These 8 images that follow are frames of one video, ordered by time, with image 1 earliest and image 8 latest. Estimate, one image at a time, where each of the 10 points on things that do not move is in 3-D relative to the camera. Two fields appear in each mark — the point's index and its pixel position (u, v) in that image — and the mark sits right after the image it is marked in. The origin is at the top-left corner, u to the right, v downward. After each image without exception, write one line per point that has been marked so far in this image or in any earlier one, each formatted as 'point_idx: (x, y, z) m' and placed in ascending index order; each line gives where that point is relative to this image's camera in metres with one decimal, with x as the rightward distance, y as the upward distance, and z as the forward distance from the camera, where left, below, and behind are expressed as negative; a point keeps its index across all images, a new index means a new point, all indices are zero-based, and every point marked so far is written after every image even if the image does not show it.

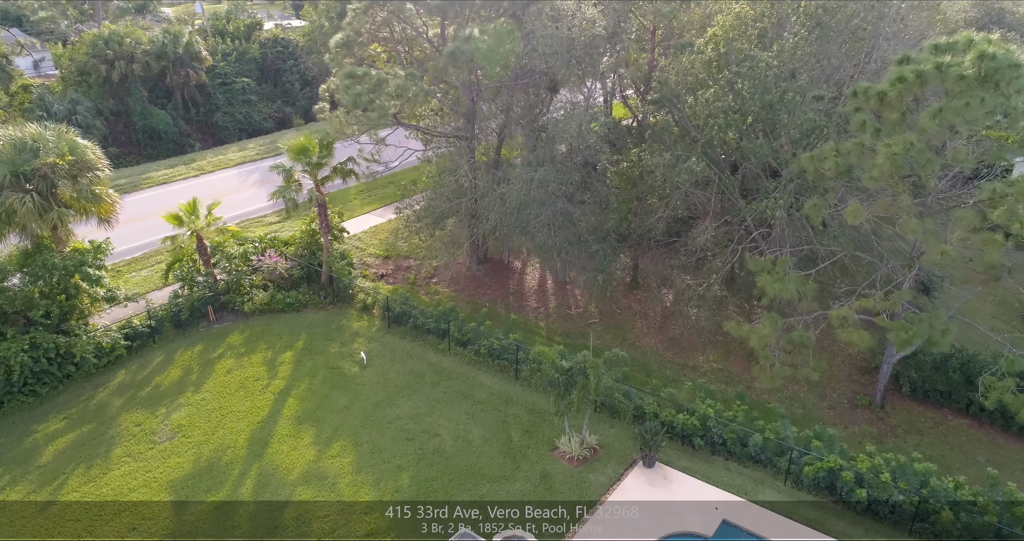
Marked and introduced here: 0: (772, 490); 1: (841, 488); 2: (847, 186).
0: (+4.1, -3.4, +14.7) m
1: (+4.9, -3.3, +14.1) m
2: (+5.8, +1.5, +16.2) m
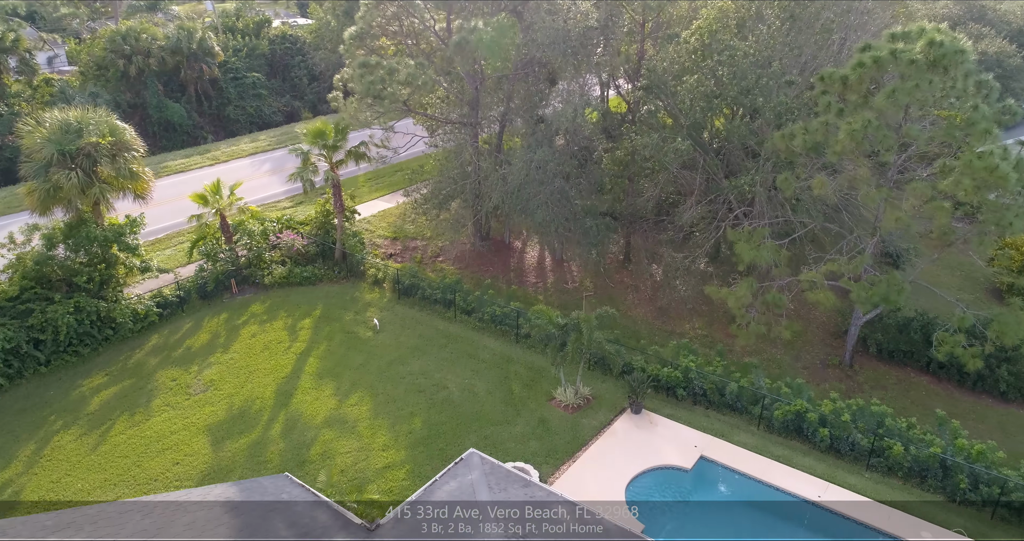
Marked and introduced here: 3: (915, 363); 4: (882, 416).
0: (+4.1, -2.8, +16.4) m
1: (+5.0, -2.7, +15.8) m
2: (+5.8, +2.1, +17.9) m
3: (+8.1, -1.9, +18.7) m
4: (+6.1, -2.4, +15.5) m
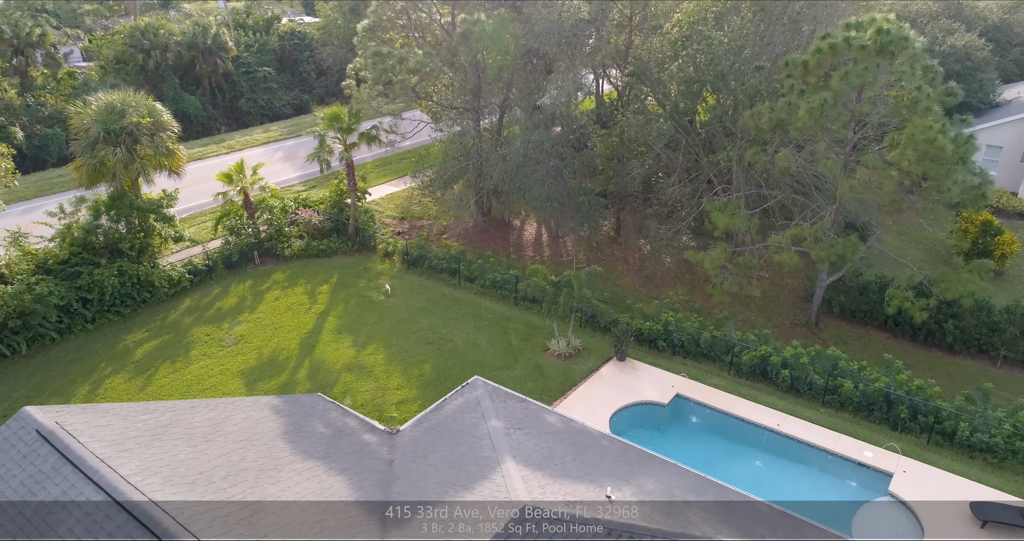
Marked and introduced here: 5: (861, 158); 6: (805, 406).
0: (+4.1, -2.1, +18.5) m
1: (+4.9, -1.9, +18.0) m
2: (+5.8, +2.8, +20.0) m
3: (+8.1, -1.1, +20.9) m
4: (+6.1, -1.7, +17.6) m
5: (+7.1, +2.3, +18.9) m
6: (+5.4, -2.5, +17.3) m
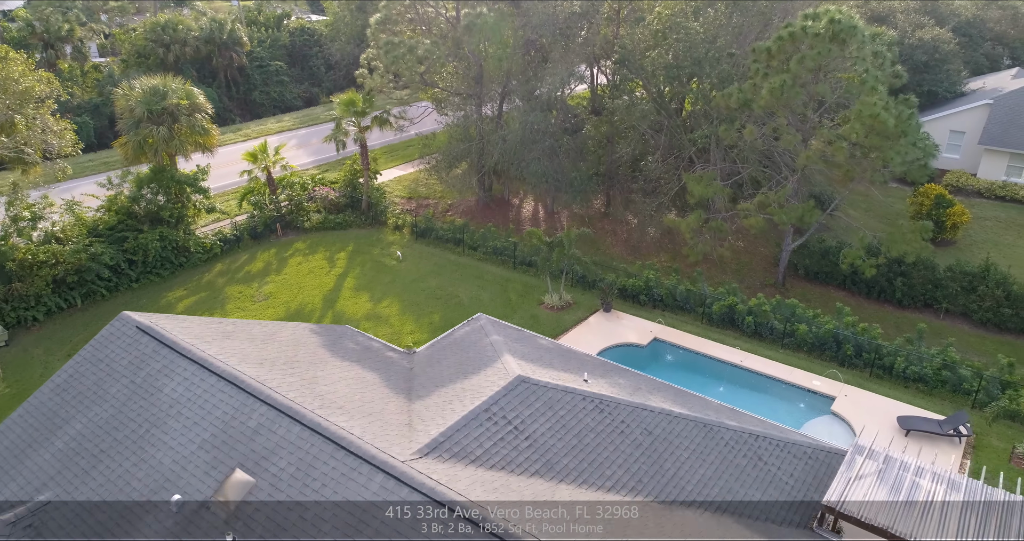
0: (+4.0, -1.2, +21.0) m
1: (+4.9, -1.0, +20.5) m
2: (+5.7, +3.7, +22.6) m
3: (+8.1, -0.3, +23.4) m
4: (+6.1, -0.8, +20.1) m
5: (+7.0, +3.2, +21.5) m
6: (+5.4, -1.6, +19.8) m
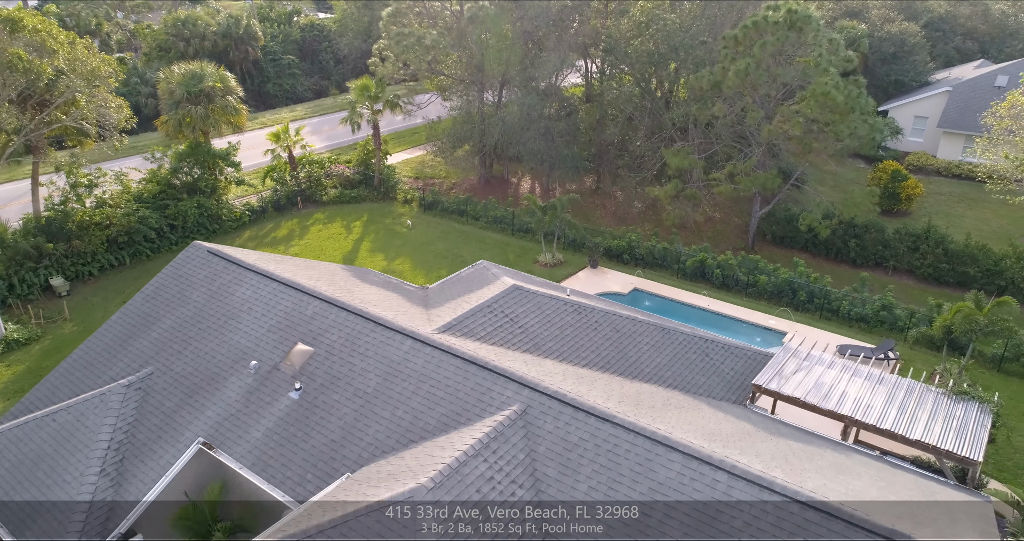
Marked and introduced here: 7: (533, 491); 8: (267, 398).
0: (+4.0, -0.2, +23.9) m
1: (+4.9, 0.0, +23.4) m
2: (+5.7, +4.7, +25.5) m
3: (+8.0, +0.7, +26.3) m
4: (+6.0, +0.2, +23.0) m
5: (+7.0, +4.2, +24.4) m
6: (+5.3, -0.6, +22.7) m
7: (+0.2, -2.1, +9.1) m
8: (-3.0, -1.5, +11.5) m
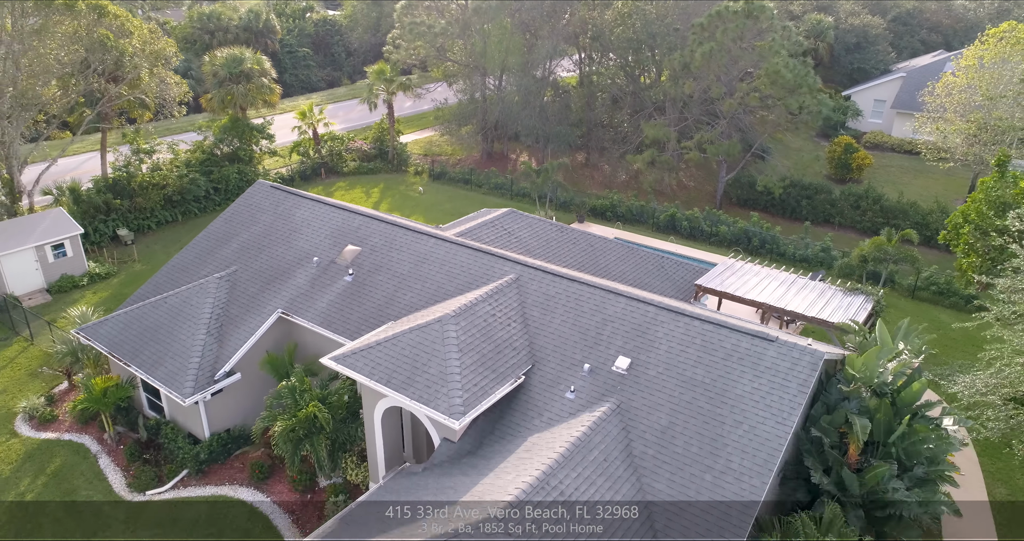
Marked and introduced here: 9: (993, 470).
0: (+3.9, +1.2, +27.9) m
1: (+4.8, +1.3, +27.4) m
2: (+5.7, +6.1, +29.5) m
3: (+8.0, +2.1, +30.3) m
4: (+6.0, +1.6, +27.1) m
5: (+6.9, +5.5, +28.4) m
6: (+5.3, +0.7, +26.8) m
7: (+0.2, -0.7, +13.1) m
8: (-3.0, -0.2, +15.5) m
9: (+7.6, -3.2, +14.9) m
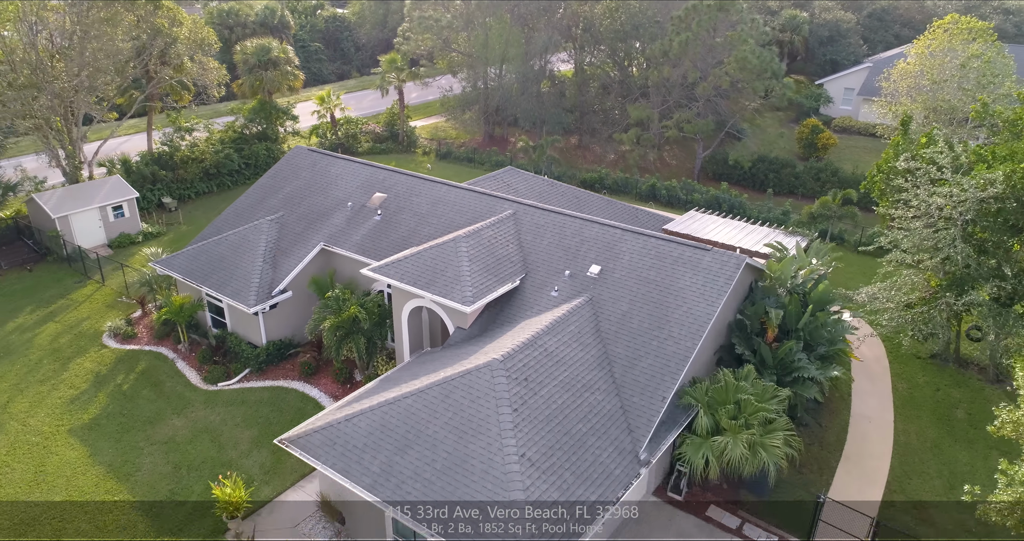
0: (+3.9, +2.3, +31.5) m
1: (+4.8, +2.5, +31.0) m
2: (+5.6, +7.2, +33.0) m
3: (+7.9, +3.3, +33.9) m
4: (+5.9, +2.8, +30.6) m
5: (+6.9, +6.7, +31.9) m
6: (+5.2, +1.9, +30.3) m
7: (+0.1, +0.5, +16.7) m
8: (-3.1, +1.0, +19.1) m
9: (+7.6, -2.0, +18.4) m
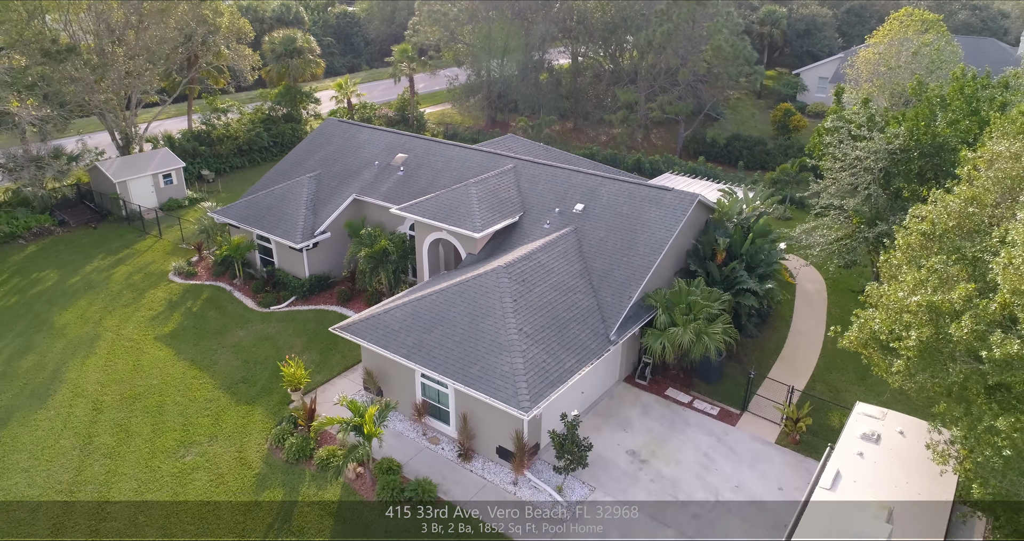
0: (+3.9, +3.6, +35.3) m
1: (+4.8, +3.8, +34.7) m
2: (+5.7, +8.5, +36.8) m
3: (+8.0, +4.6, +37.6) m
4: (+6.0, +4.0, +34.4) m
5: (+6.9, +8.0, +35.7) m
6: (+5.3, +3.2, +34.1) m
7: (+0.1, +1.7, +20.5) m
8: (-3.1, +2.3, +22.9) m
9: (+7.6, -0.7, +22.2) m
